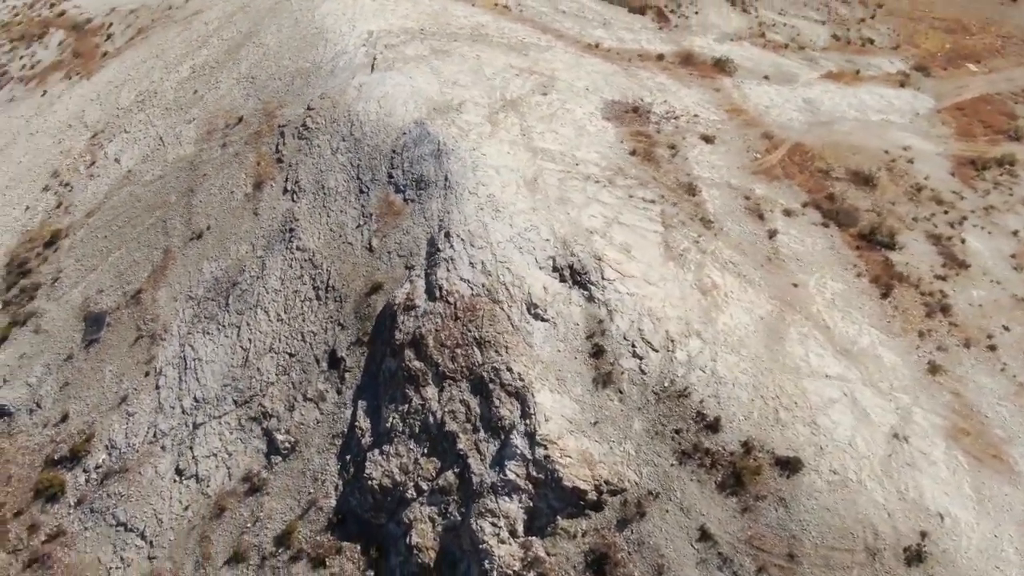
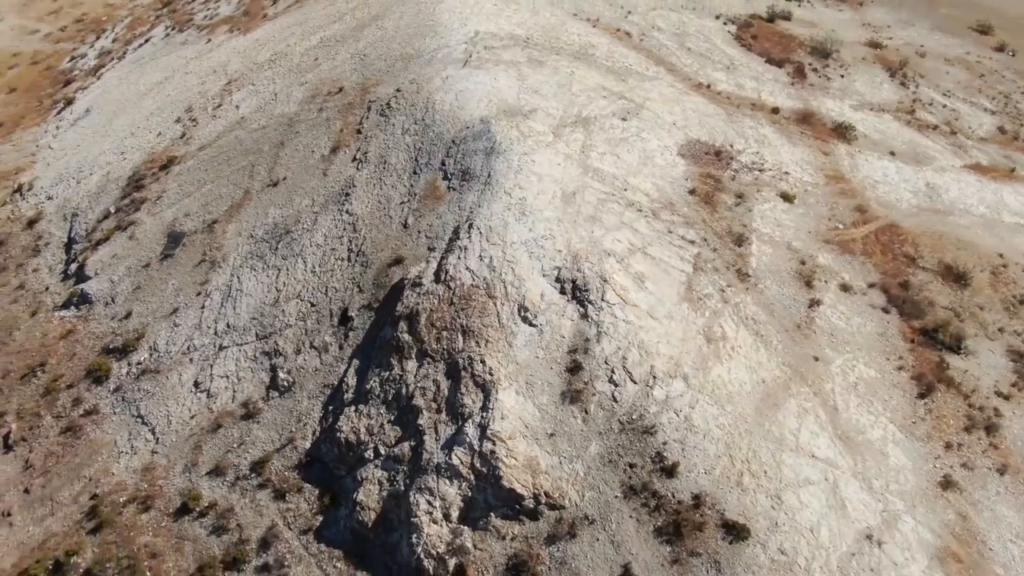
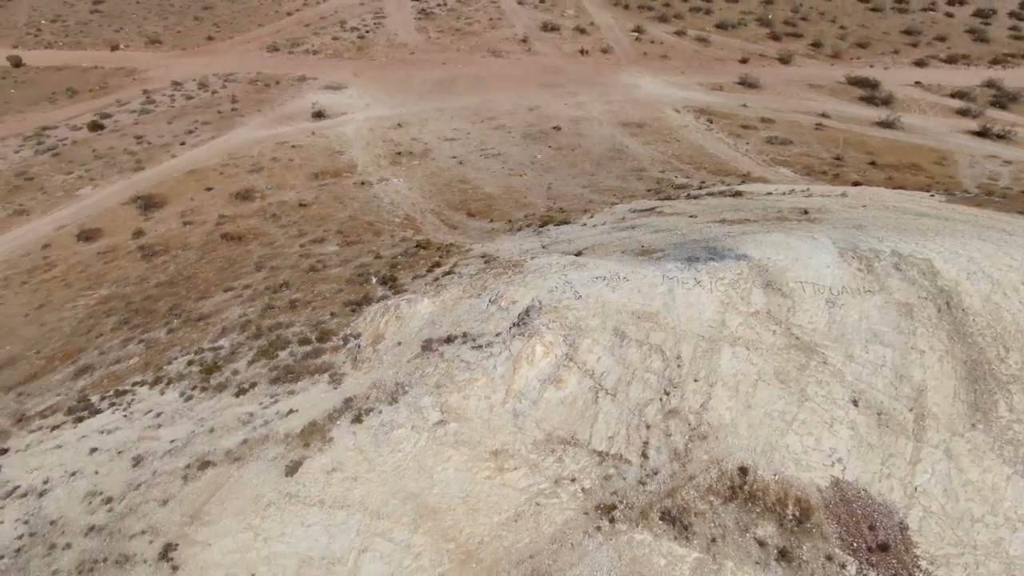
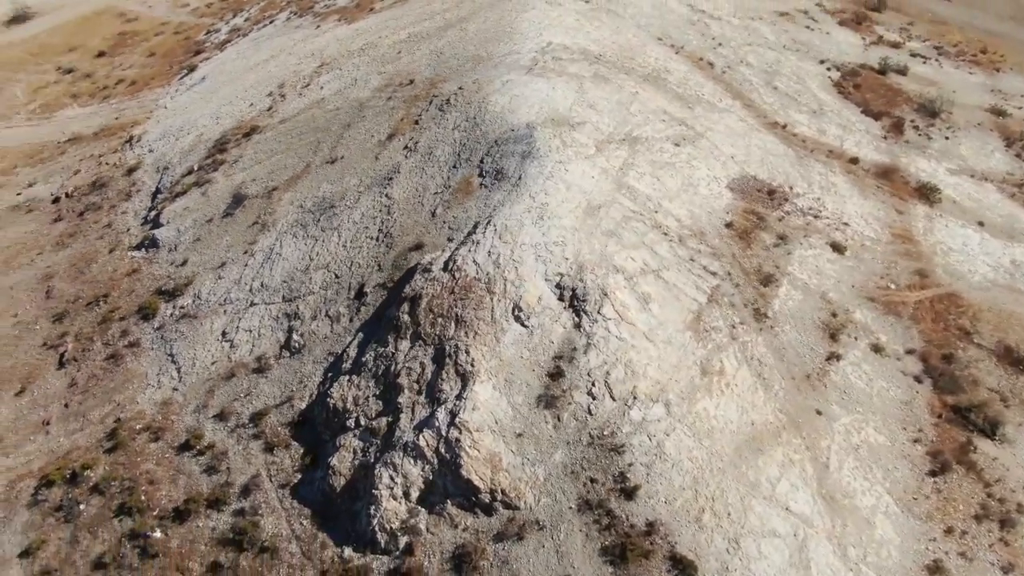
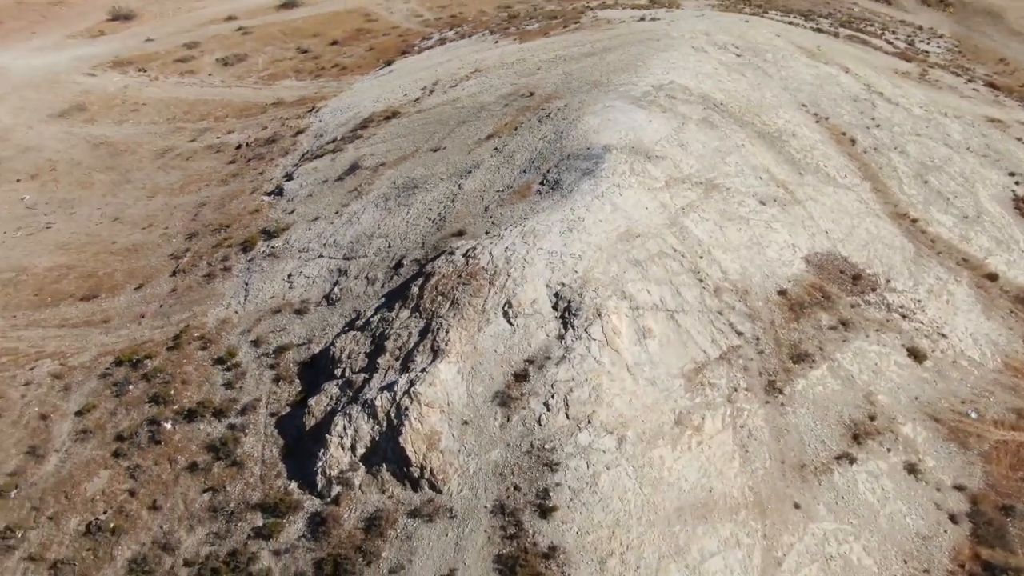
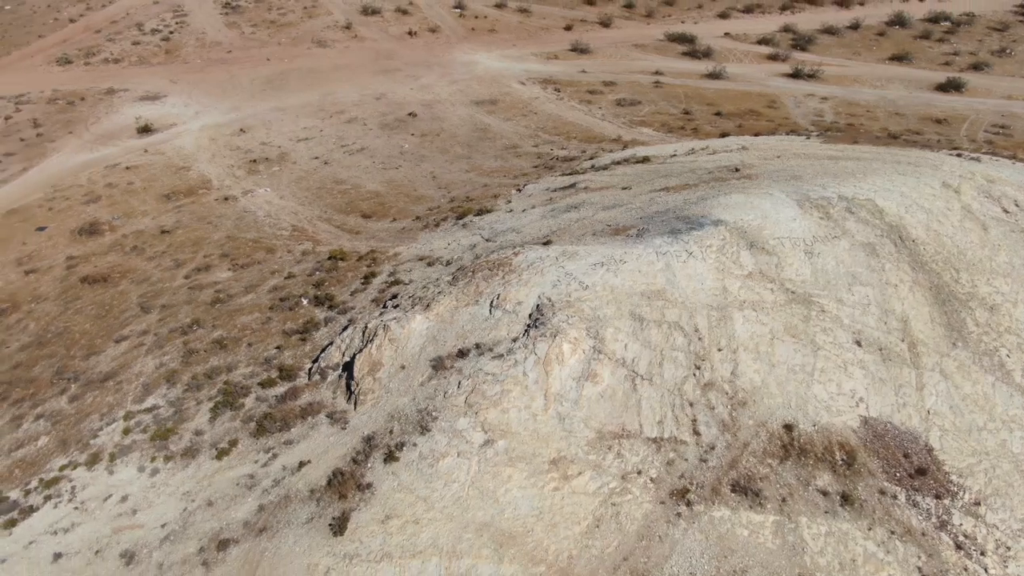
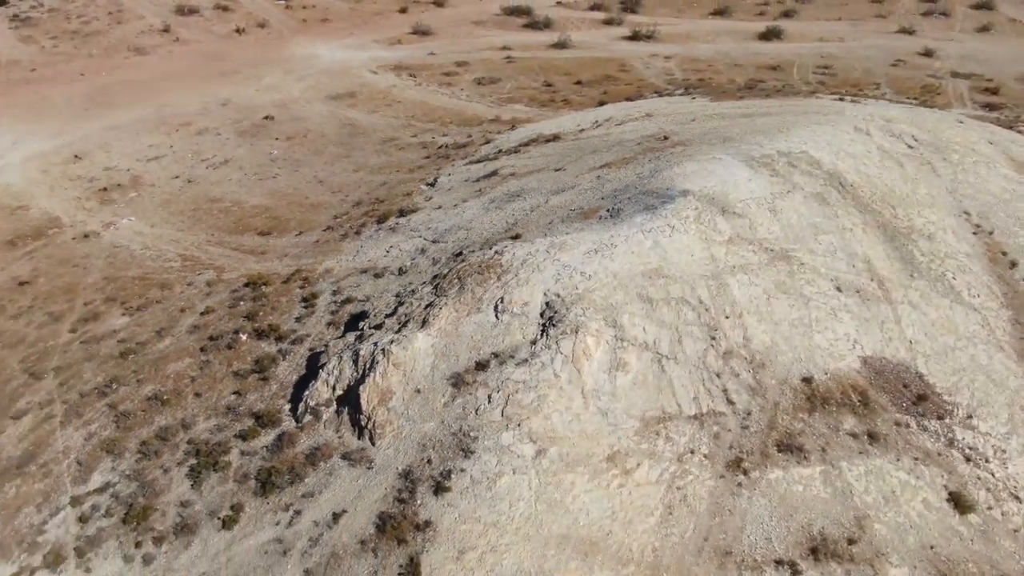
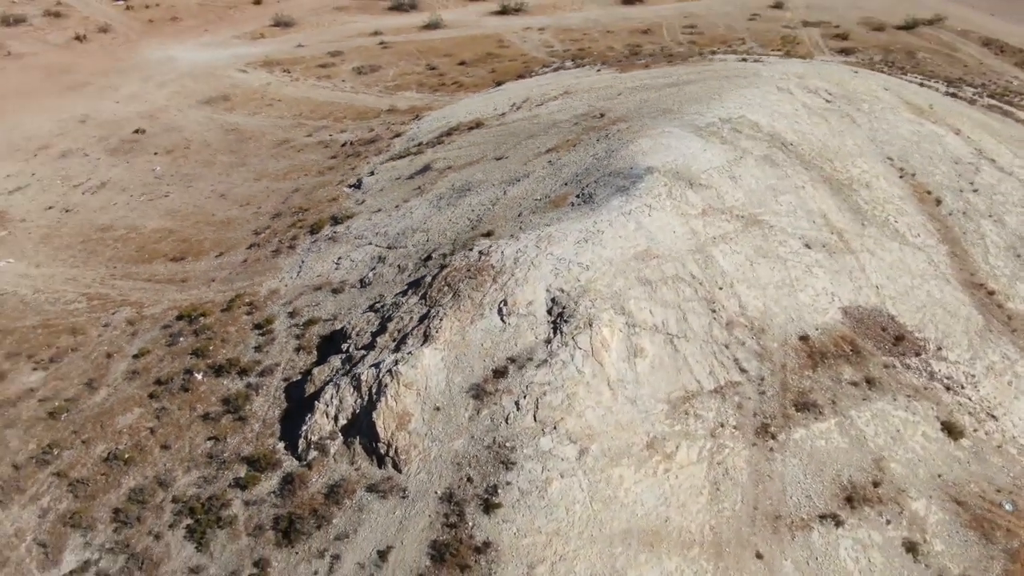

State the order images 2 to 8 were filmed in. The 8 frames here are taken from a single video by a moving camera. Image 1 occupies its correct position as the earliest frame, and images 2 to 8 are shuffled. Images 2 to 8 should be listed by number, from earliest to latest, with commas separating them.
2, 4, 5, 8, 7, 6, 3
